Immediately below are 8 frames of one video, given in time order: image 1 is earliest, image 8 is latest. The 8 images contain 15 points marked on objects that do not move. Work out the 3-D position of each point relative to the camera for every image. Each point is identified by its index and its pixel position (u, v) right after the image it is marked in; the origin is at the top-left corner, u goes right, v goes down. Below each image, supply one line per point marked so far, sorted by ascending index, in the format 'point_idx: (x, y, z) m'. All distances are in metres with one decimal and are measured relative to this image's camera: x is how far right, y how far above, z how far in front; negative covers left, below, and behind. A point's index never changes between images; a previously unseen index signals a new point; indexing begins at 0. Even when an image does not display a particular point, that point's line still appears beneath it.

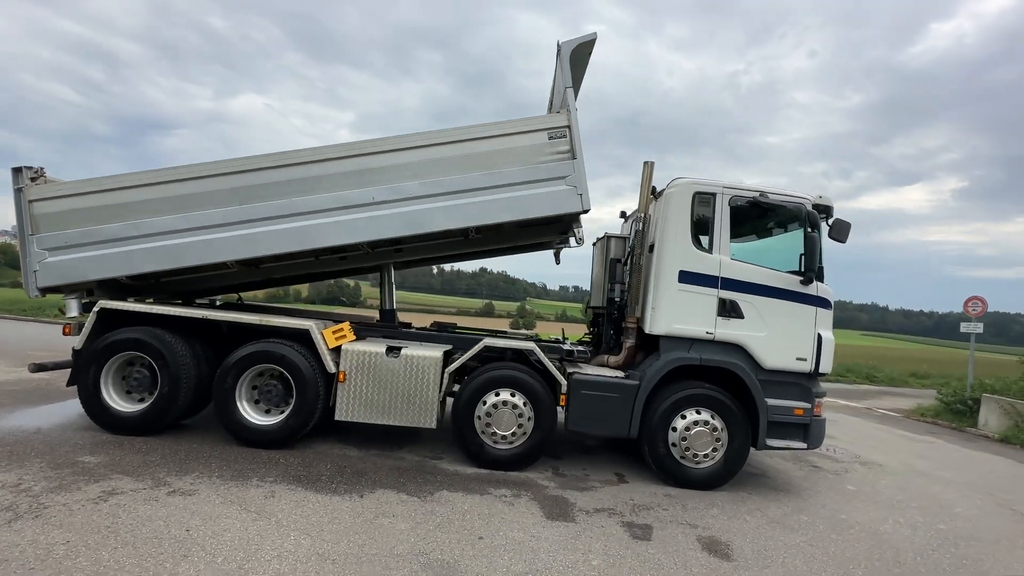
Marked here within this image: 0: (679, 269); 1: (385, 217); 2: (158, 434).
0: (+1.8, +0.2, +5.0) m
1: (-1.3, +0.8, +5.0) m
2: (-3.8, -1.6, +5.0) m
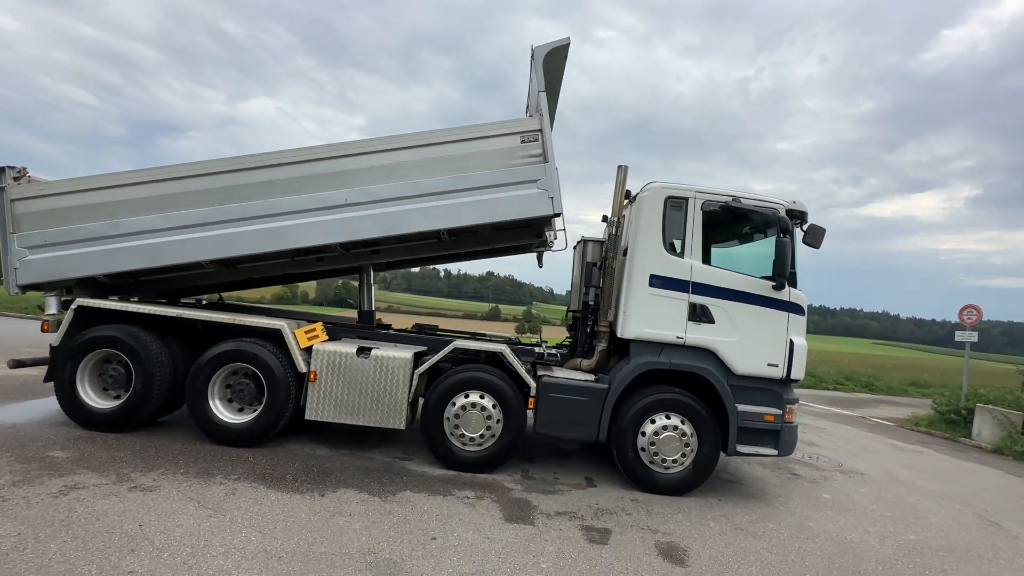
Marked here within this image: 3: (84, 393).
0: (+1.5, +0.2, +5.0) m
1: (-1.6, +0.7, +5.0) m
2: (-4.1, -1.5, +5.1) m
3: (-4.6, -1.1, +5.0) m
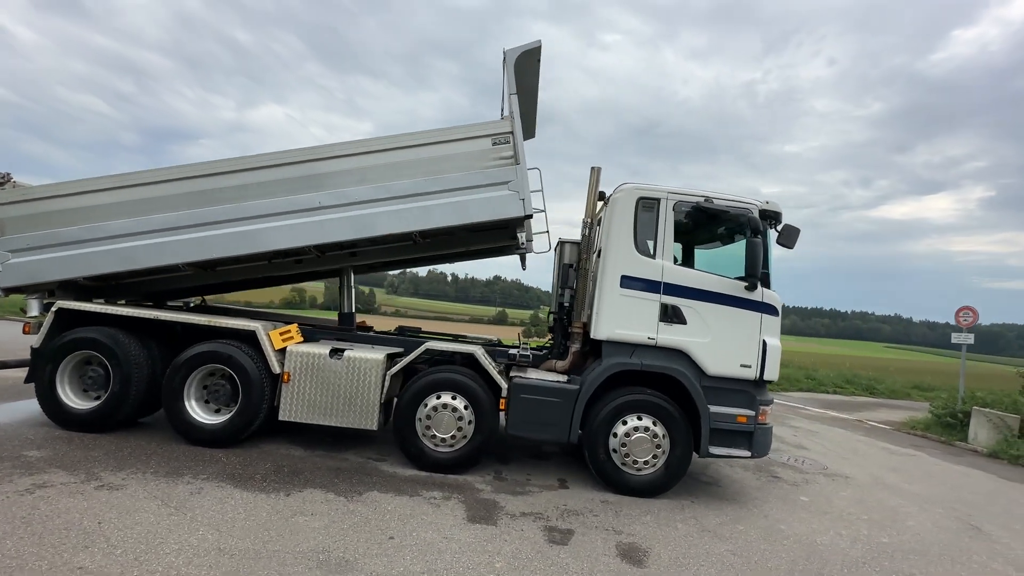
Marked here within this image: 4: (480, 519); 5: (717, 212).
0: (+1.2, +0.2, +5.0) m
1: (-2.0, +0.7, +5.1) m
2: (-4.4, -1.6, +5.1) m
3: (-4.9, -1.1, +5.1) m
4: (-0.3, -2.0, +4.0) m
5: (+2.2, +0.8, +5.0) m
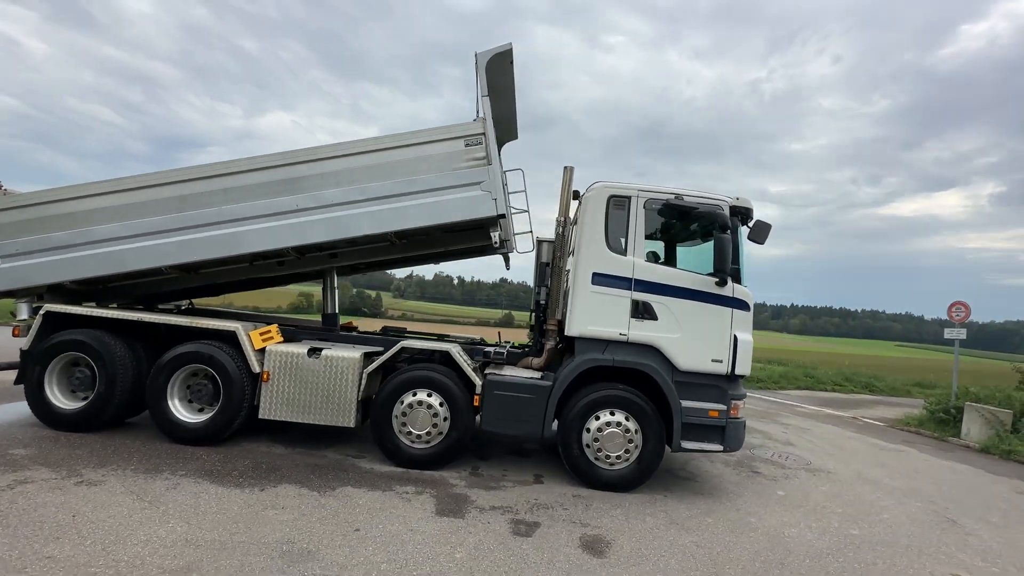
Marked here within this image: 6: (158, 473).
0: (+0.9, +0.2, +5.0) m
1: (-2.2, +0.7, +5.2) m
2: (-4.7, -1.6, +5.3) m
3: (-5.1, -1.2, +5.2) m
4: (-0.6, -2.0, +4.1) m
5: (+1.9, +0.9, +5.1) m
6: (-3.3, -1.7, +4.3) m
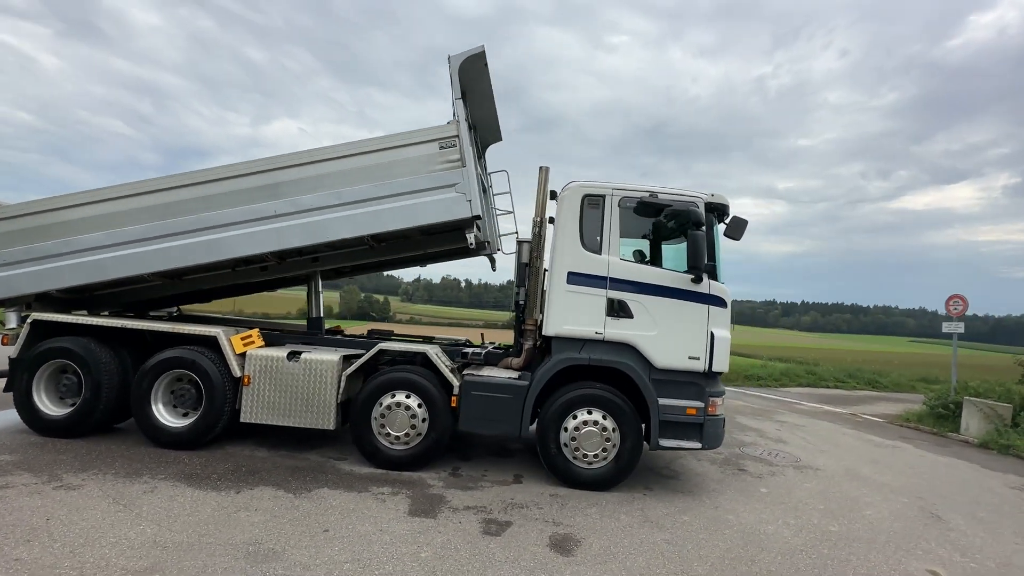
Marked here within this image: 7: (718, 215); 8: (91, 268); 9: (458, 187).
0: (+0.6, +0.2, +5.1) m
1: (-2.5, +0.7, +5.3) m
2: (-4.9, -1.7, +5.4) m
3: (-5.4, -1.3, +5.3) m
4: (-0.8, -2.0, +4.1) m
5: (+1.6, +0.9, +5.1) m
6: (-3.5, -1.8, +4.4) m
7: (+2.3, +0.8, +5.2) m
8: (-4.8, +0.2, +5.4) m
9: (-0.6, +1.1, +5.1) m
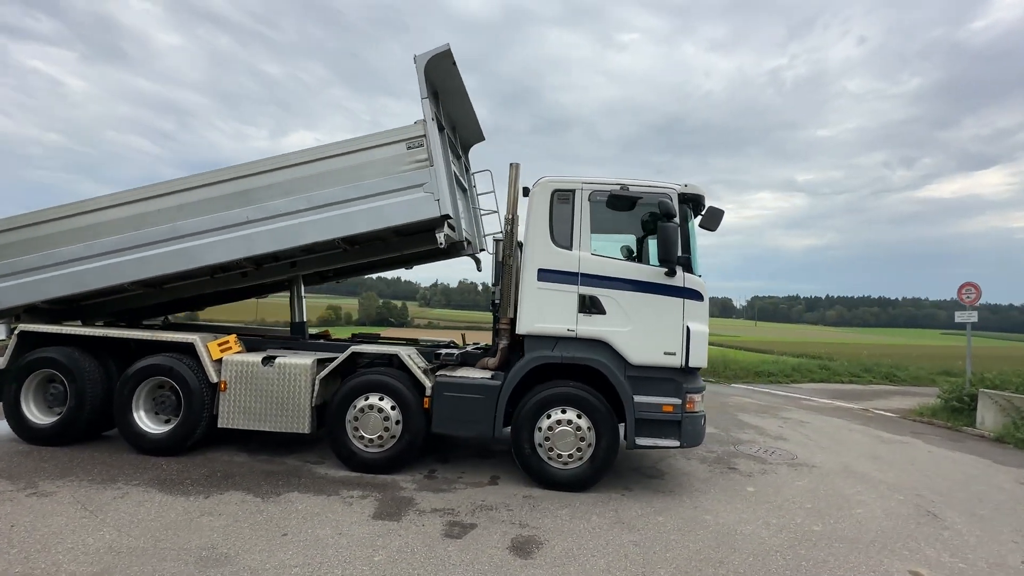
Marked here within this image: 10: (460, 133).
0: (+0.3, +0.2, +5.0) m
1: (-2.8, +0.6, +5.3) m
2: (-5.1, -1.8, +5.5) m
3: (-5.6, -1.4, +5.5) m
4: (-1.1, -2.0, +4.1) m
5: (+1.3, +0.9, +4.9) m
6: (-3.8, -1.8, +4.5) m
7: (+1.9, +0.9, +5.0) m
8: (-5.1, +0.1, +5.5) m
9: (-0.9, +1.1, +5.1) m
10: (-0.8, +2.3, +7.1) m
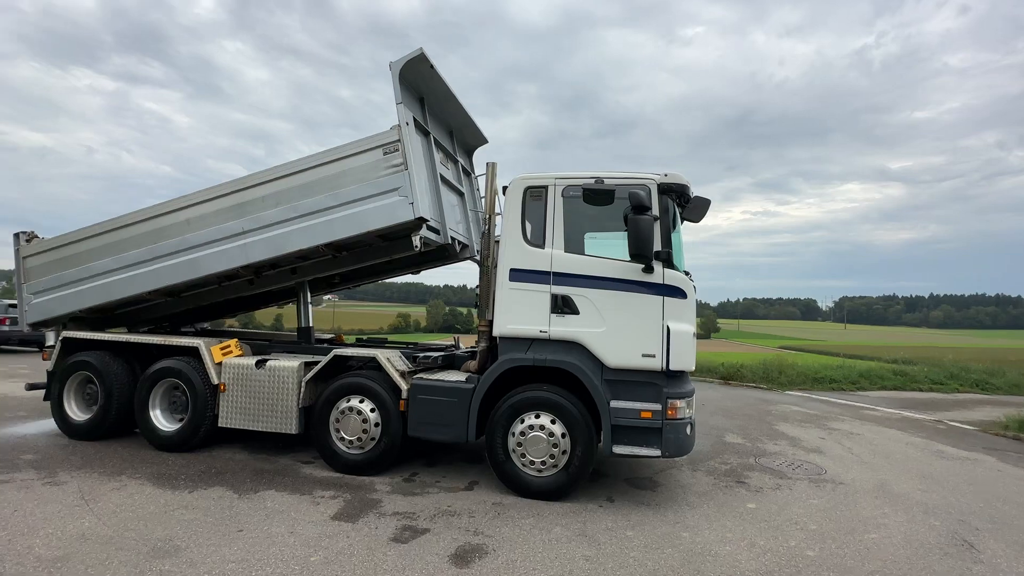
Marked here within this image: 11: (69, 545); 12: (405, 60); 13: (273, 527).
0: (0.0, +0.2, +4.8) m
1: (-3.1, +0.5, +5.6) m
2: (-5.3, -2.0, +6.0) m
3: (-5.8, -1.6, +6.1) m
4: (-1.4, -2.0, +4.1) m
5: (+0.9, +1.0, +4.7) m
6: (-4.1, -1.9, +4.9) m
7: (+1.6, +0.9, +4.7) m
8: (-5.3, 0.0, +6.1) m
9: (-1.2, +1.1, +5.1) m
10: (-0.8, +2.3, +7.2) m
11: (-3.2, -1.9, +3.4) m
12: (-1.2, +2.5, +5.3) m
13: (-1.9, -2.0, +3.8) m
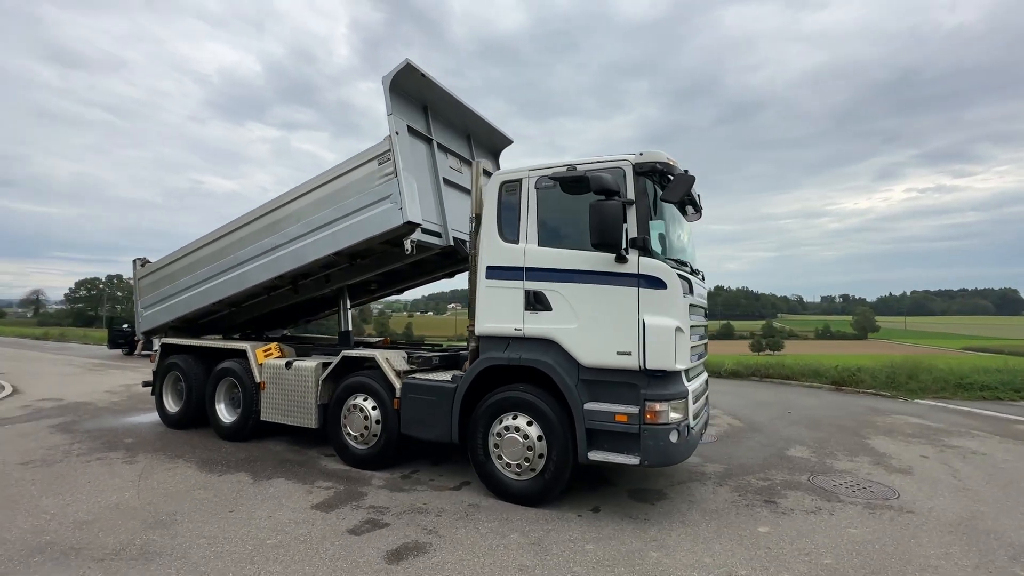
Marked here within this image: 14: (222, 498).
0: (-0.2, +0.2, +4.8) m
1: (-3.0, +0.4, +6.2) m
2: (-4.9, -2.2, +7.2) m
3: (-5.4, -1.8, +7.4) m
4: (-1.7, -2.0, +4.4) m
5: (+0.6, +1.0, +4.4) m
6: (-4.1, -2.1, +5.7) m
7: (+1.3, +1.0, +4.2) m
8: (-5.0, -0.2, +7.2) m
9: (-1.4, +1.0, +5.4) m
10: (-0.5, +2.3, +7.2) m
11: (-3.6, -2.0, +4.1) m
12: (-1.4, +2.5, +5.5) m
13: (-2.3, -2.0, +4.2) m
14: (-2.8, -2.0, +4.5) m
